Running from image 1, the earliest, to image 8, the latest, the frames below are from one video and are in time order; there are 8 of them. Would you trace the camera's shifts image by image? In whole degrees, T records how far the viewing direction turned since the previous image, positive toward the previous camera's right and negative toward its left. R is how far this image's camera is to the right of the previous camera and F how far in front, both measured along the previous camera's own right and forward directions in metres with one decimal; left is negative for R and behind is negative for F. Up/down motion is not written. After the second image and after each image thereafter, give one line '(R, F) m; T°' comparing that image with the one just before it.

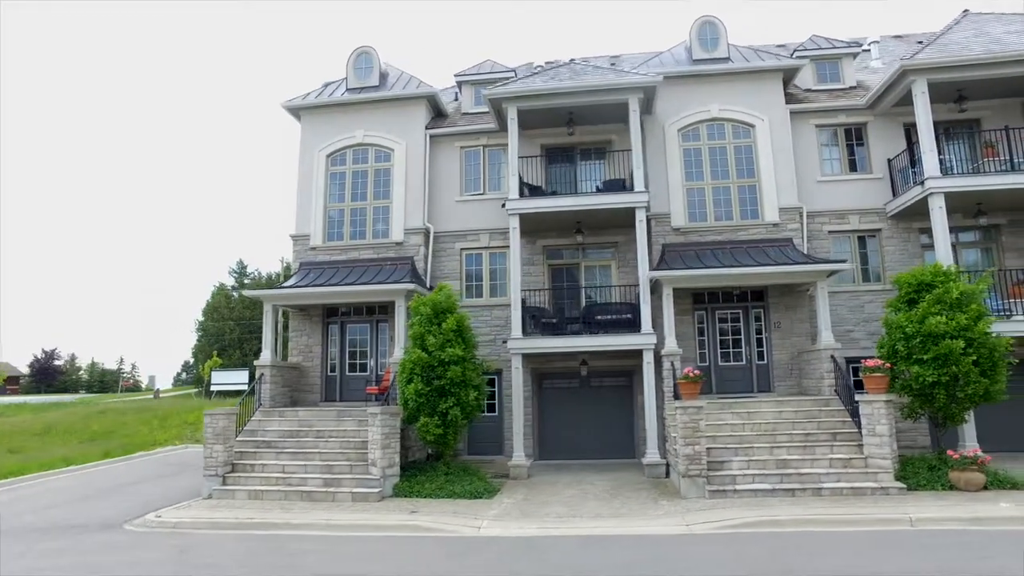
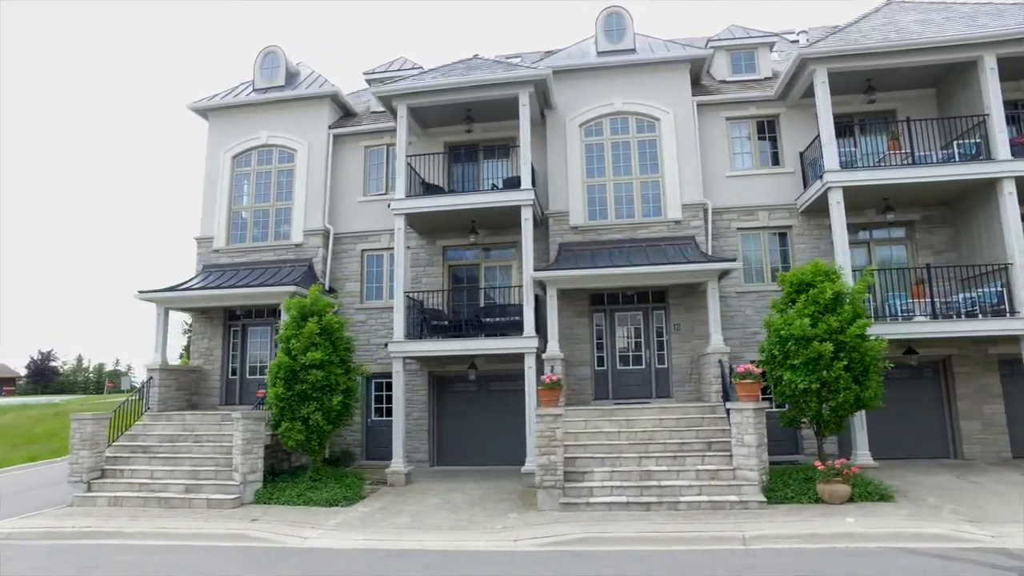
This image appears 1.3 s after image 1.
(+2.5, +0.4) m; -3°
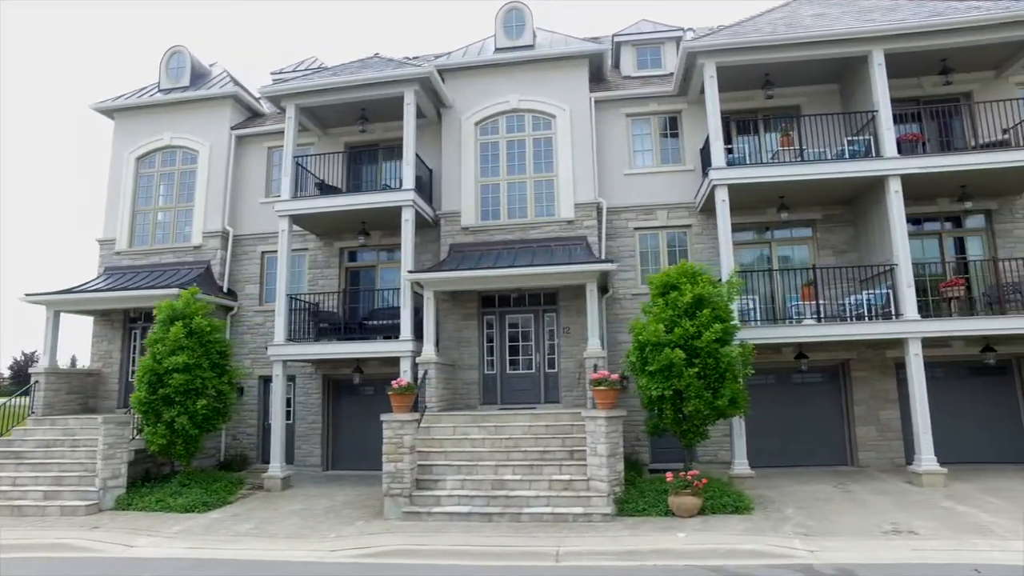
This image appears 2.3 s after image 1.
(+2.2, +0.3) m; -2°
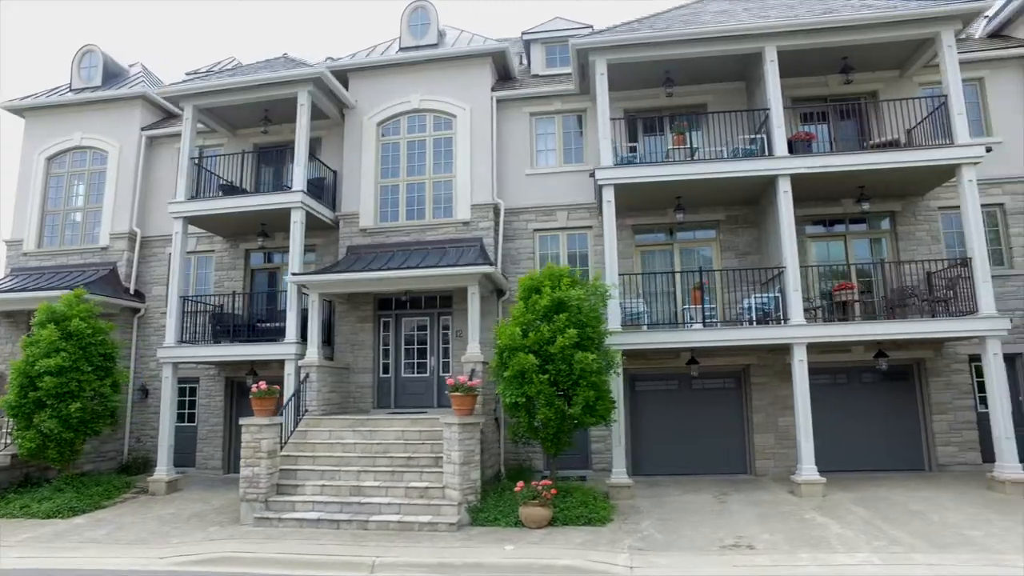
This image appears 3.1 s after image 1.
(+2.0, +0.2) m; -1°
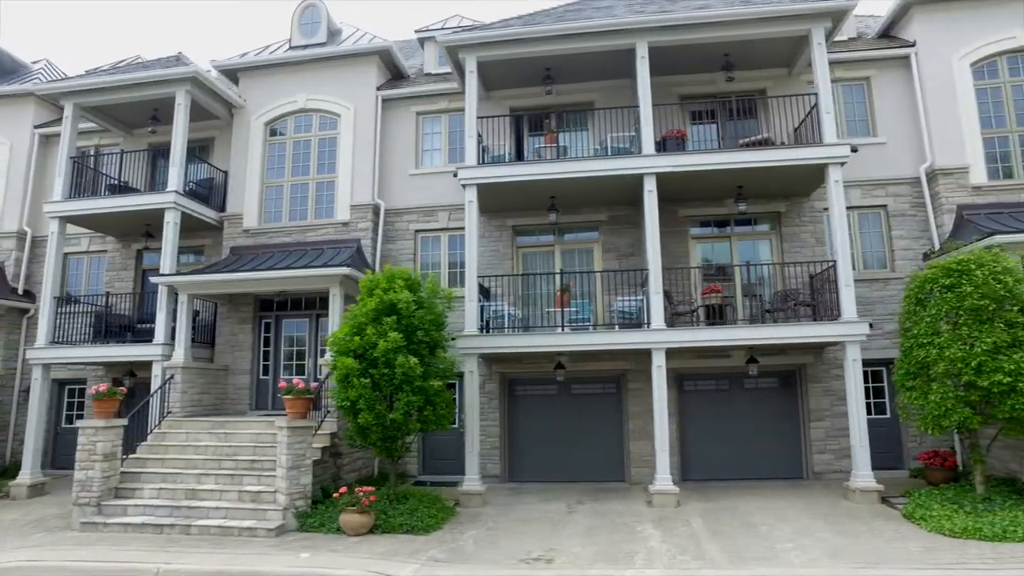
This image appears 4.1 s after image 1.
(+2.1, +0.2) m; -1°
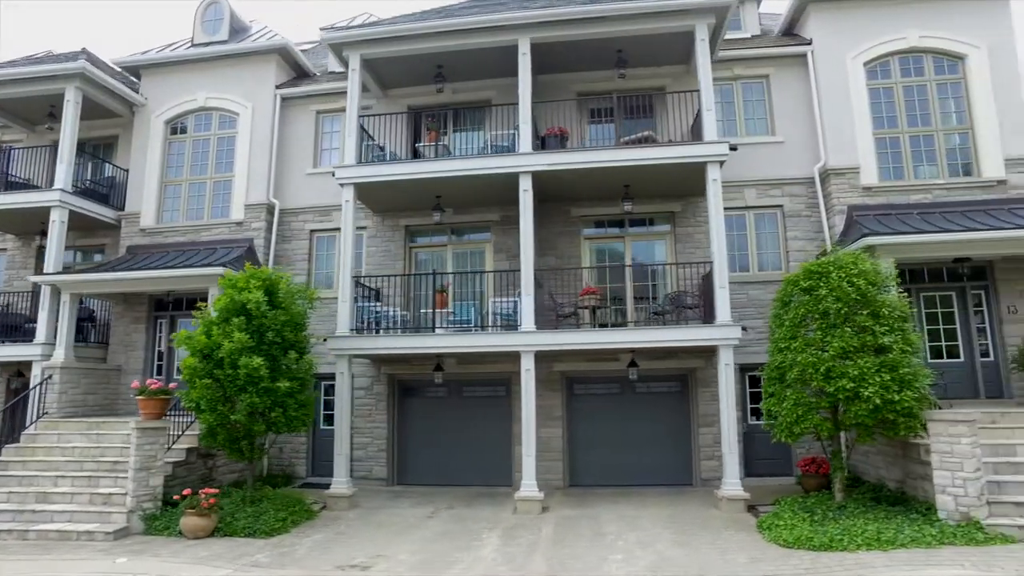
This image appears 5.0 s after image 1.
(+1.8, +0.2) m; 0°
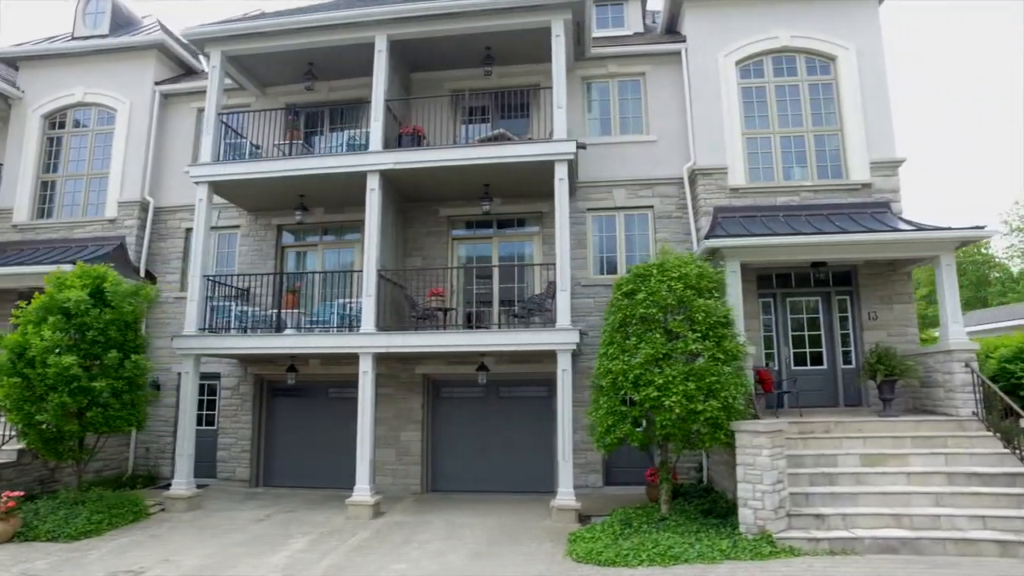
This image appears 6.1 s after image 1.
(+2.1, +0.2) m; -1°
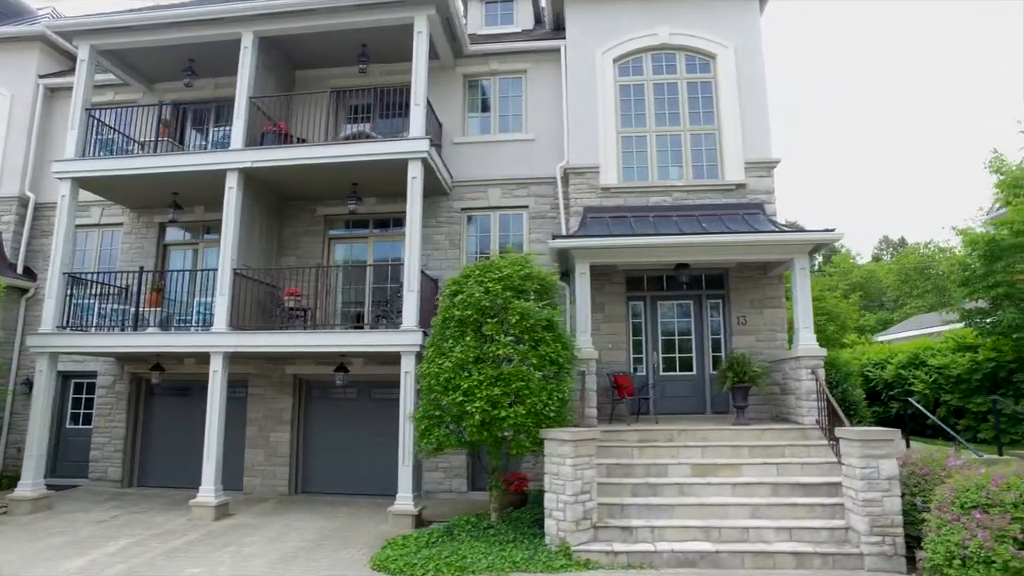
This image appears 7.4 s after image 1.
(+1.9, +0.2) m; -1°
